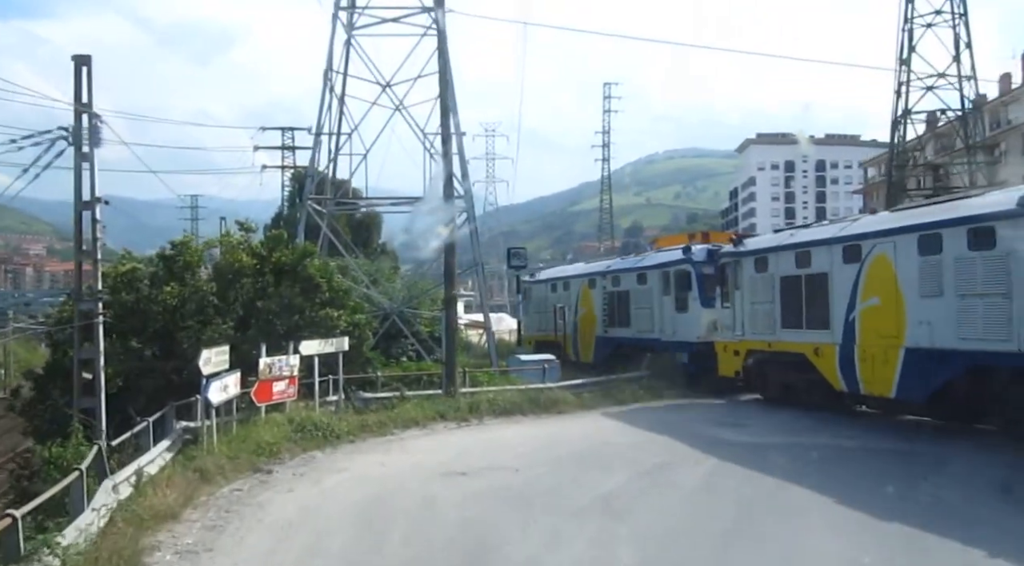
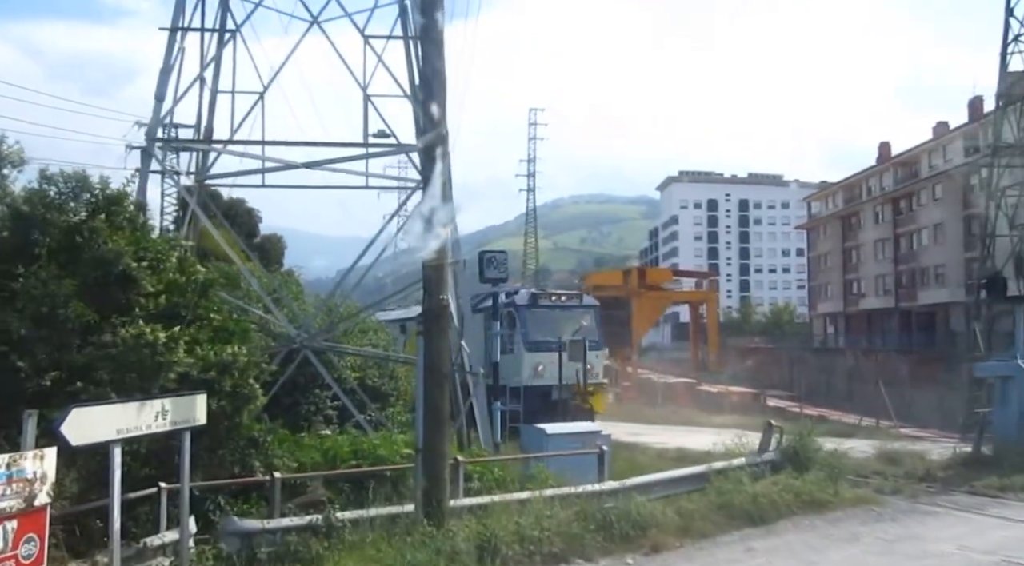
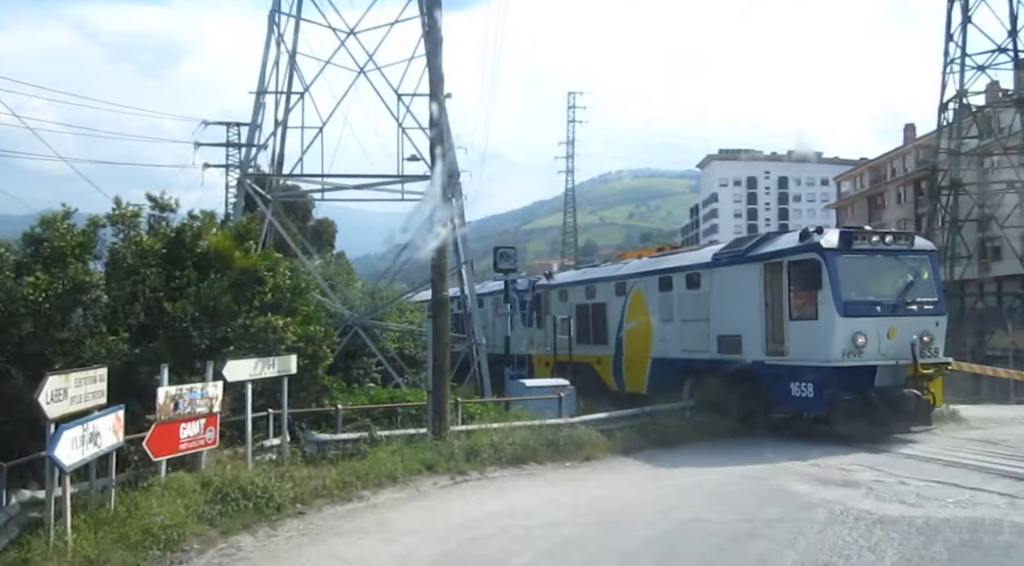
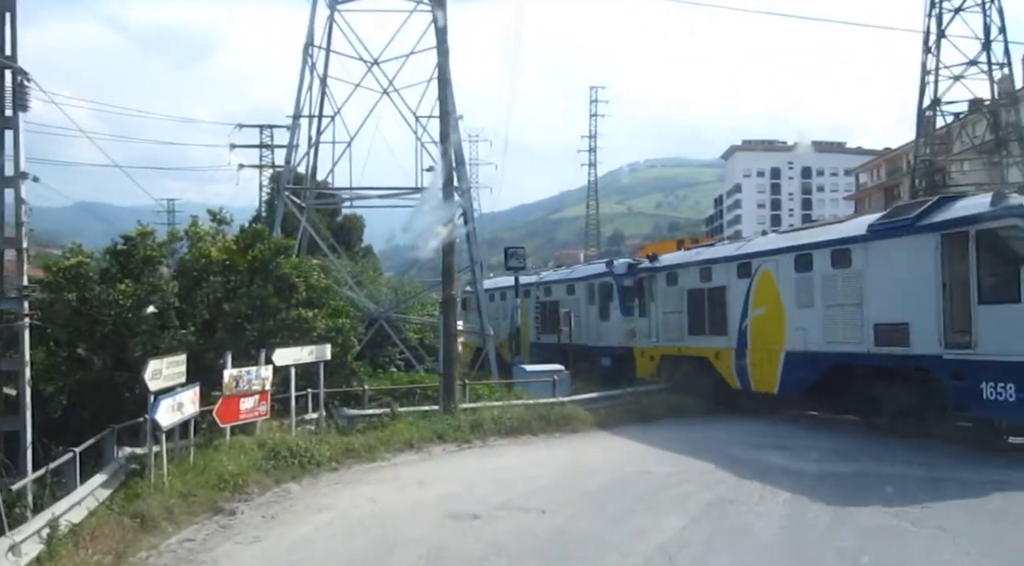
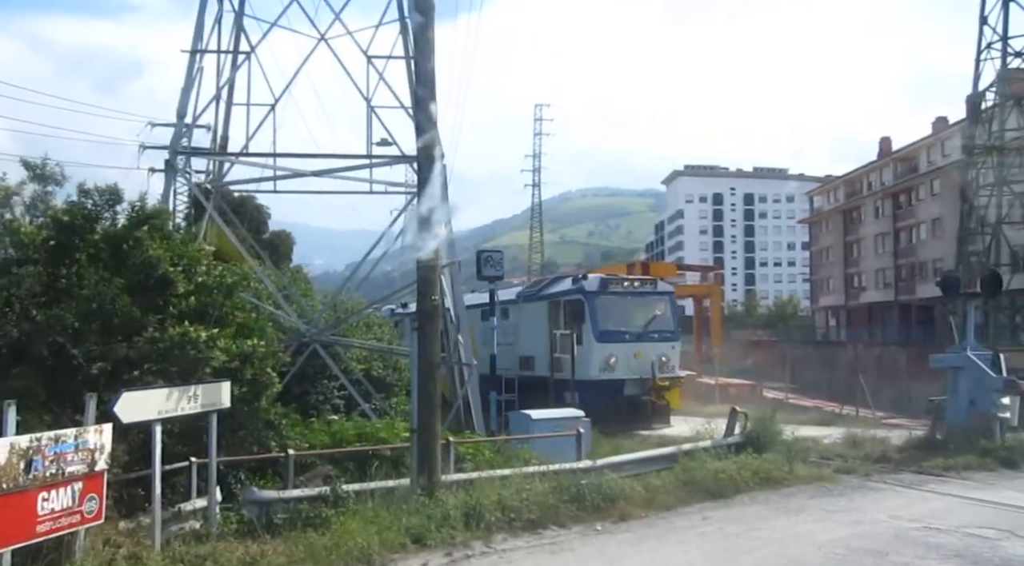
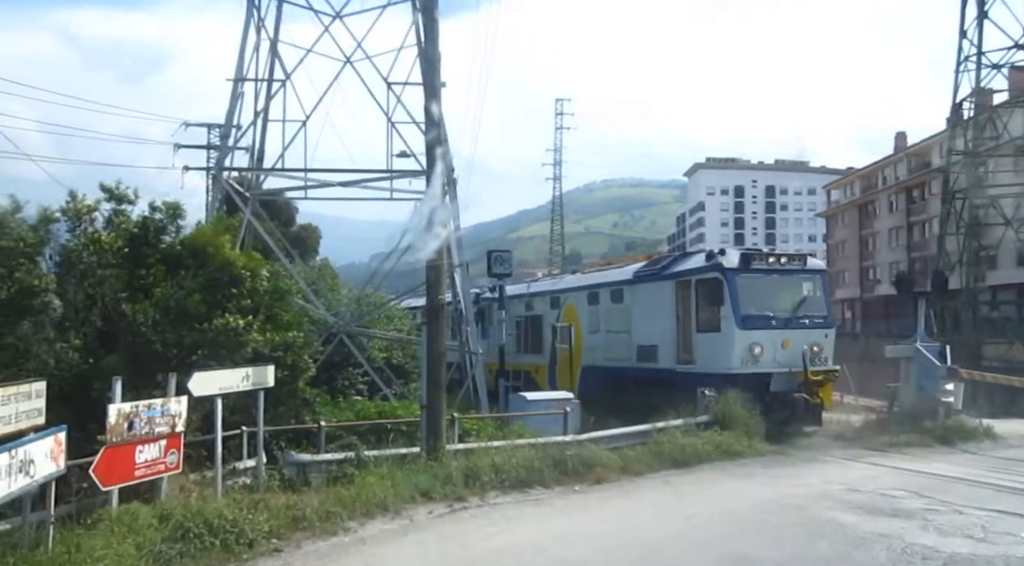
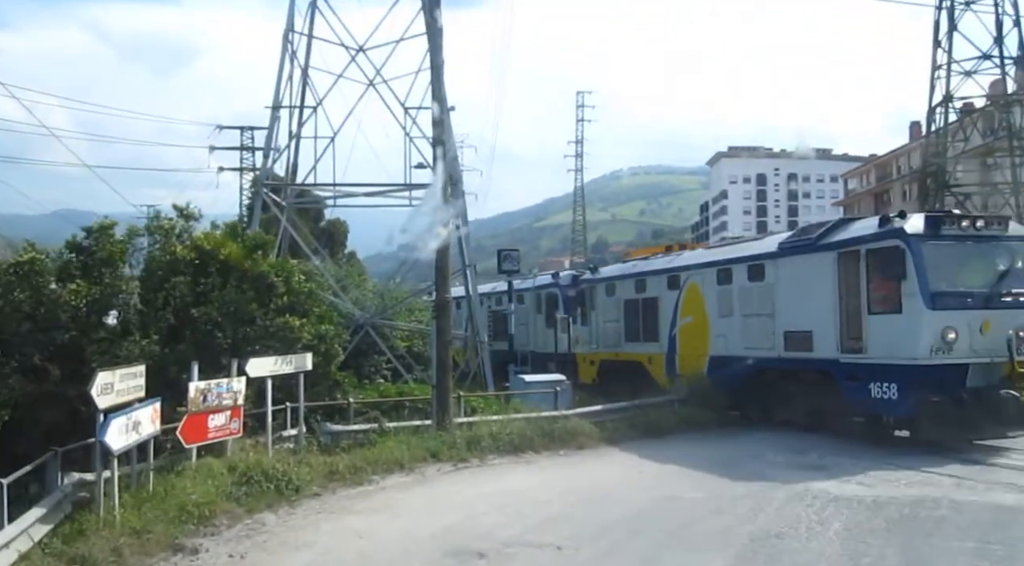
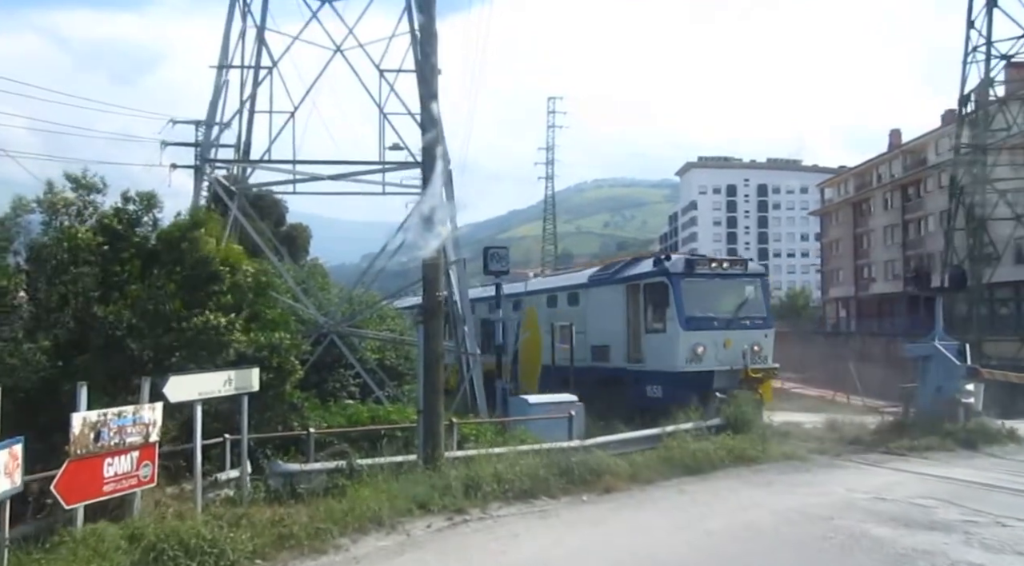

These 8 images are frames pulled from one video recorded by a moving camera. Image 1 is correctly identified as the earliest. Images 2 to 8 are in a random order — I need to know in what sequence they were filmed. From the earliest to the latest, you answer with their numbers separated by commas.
4, 7, 3, 6, 8, 5, 2
